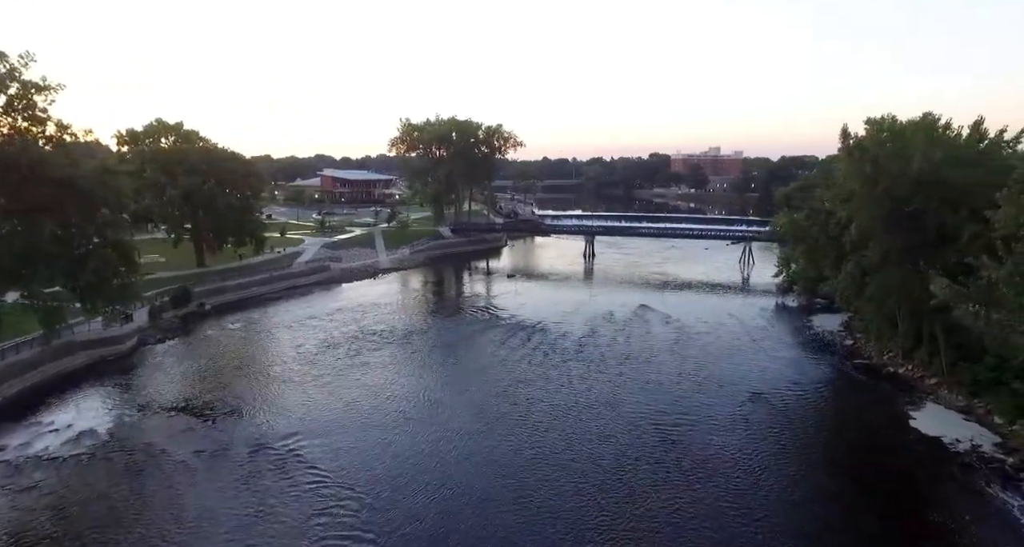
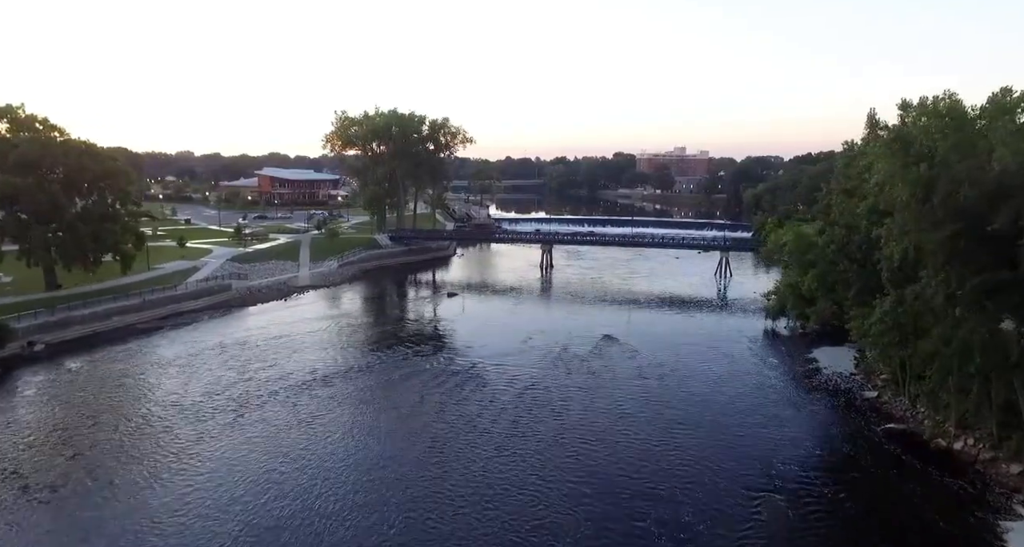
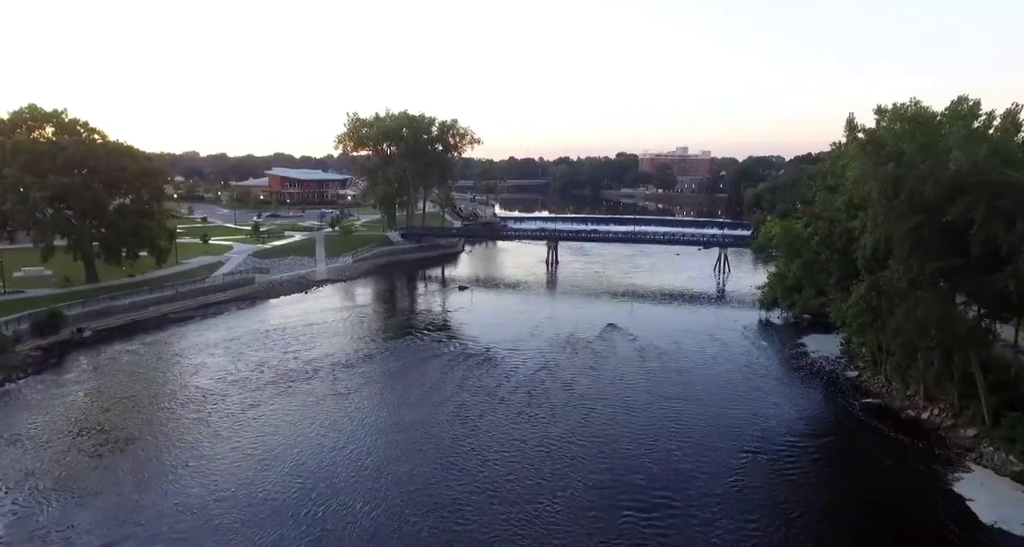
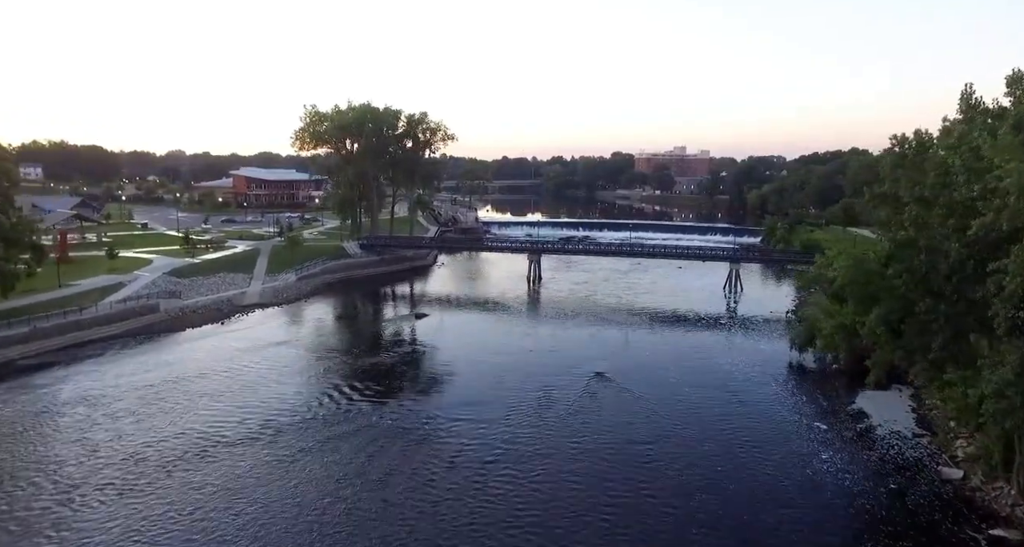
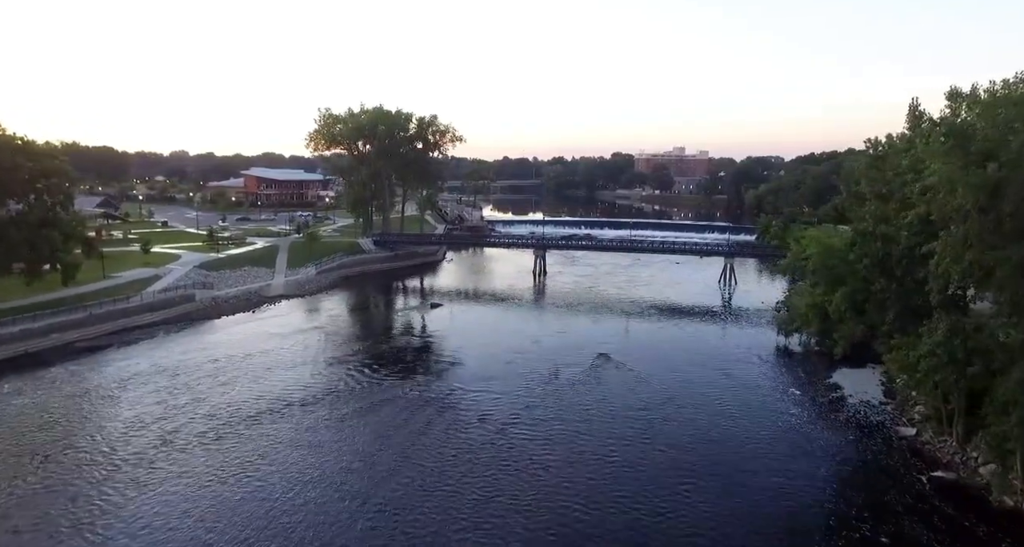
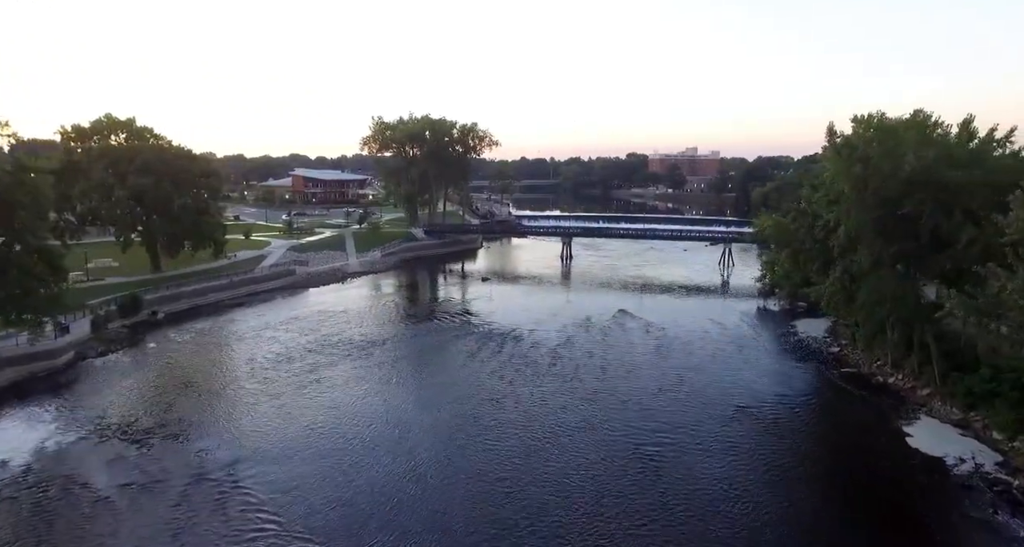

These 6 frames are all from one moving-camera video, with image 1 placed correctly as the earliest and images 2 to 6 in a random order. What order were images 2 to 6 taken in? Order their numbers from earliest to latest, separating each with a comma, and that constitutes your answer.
6, 3, 2, 5, 4
